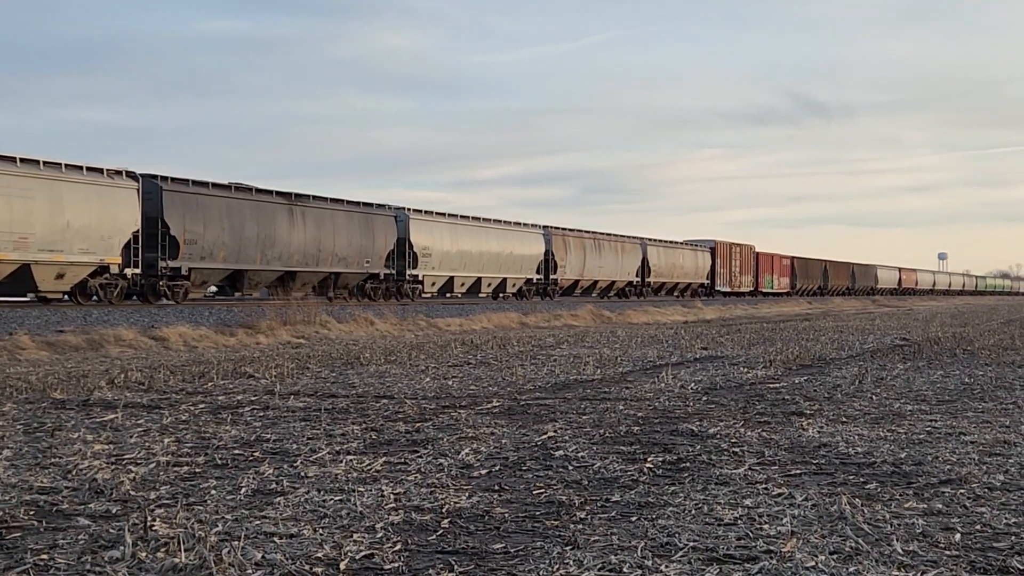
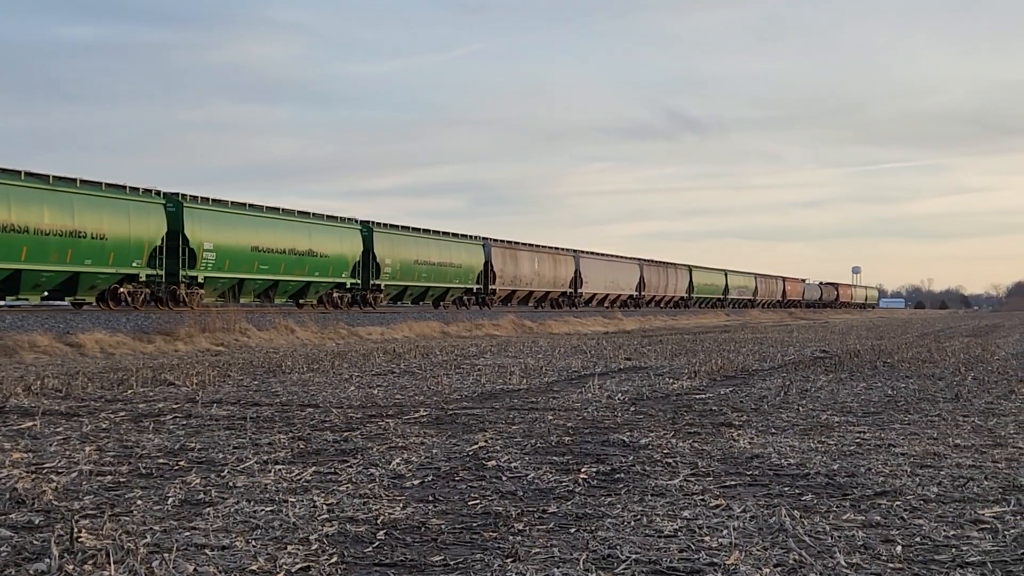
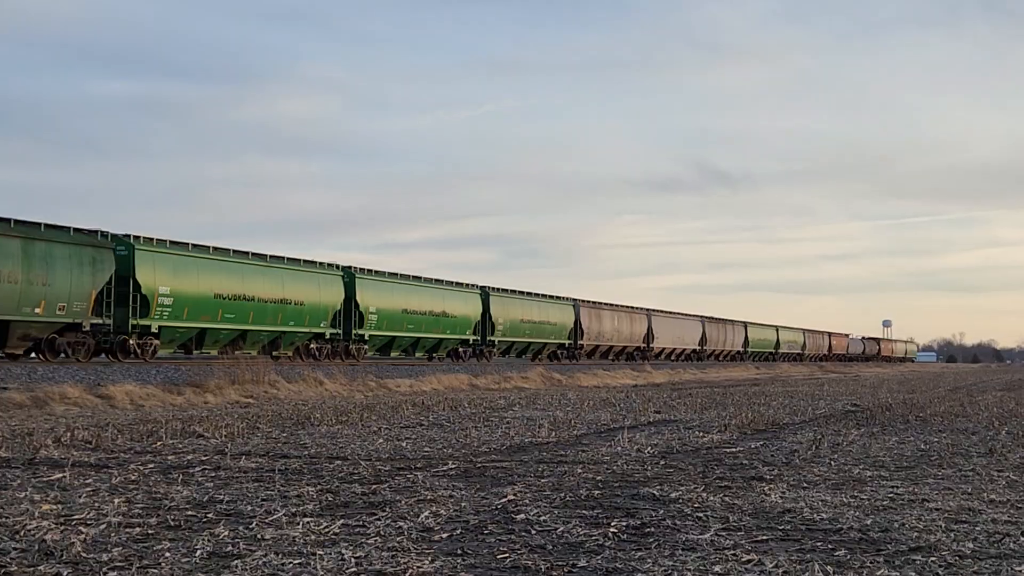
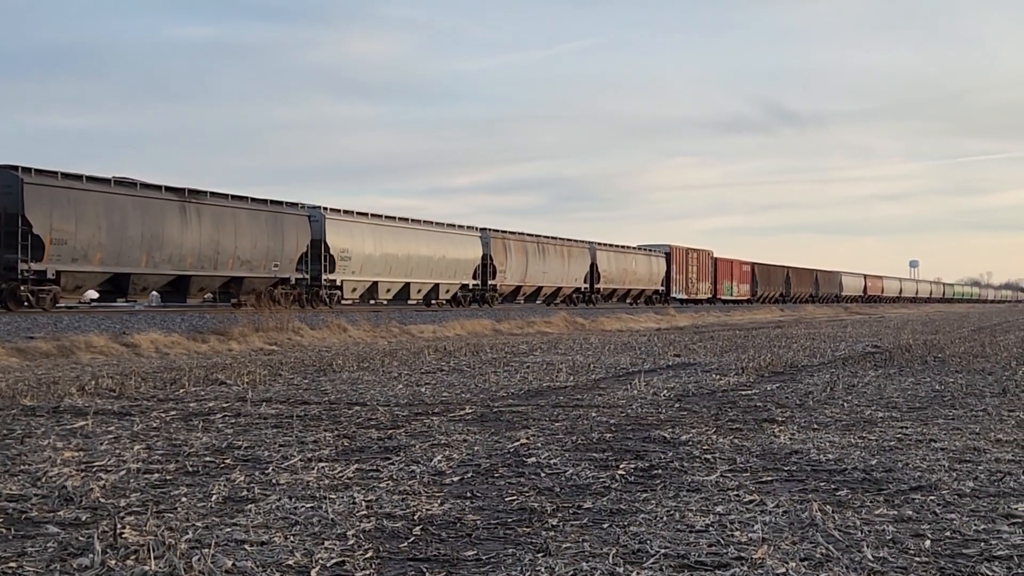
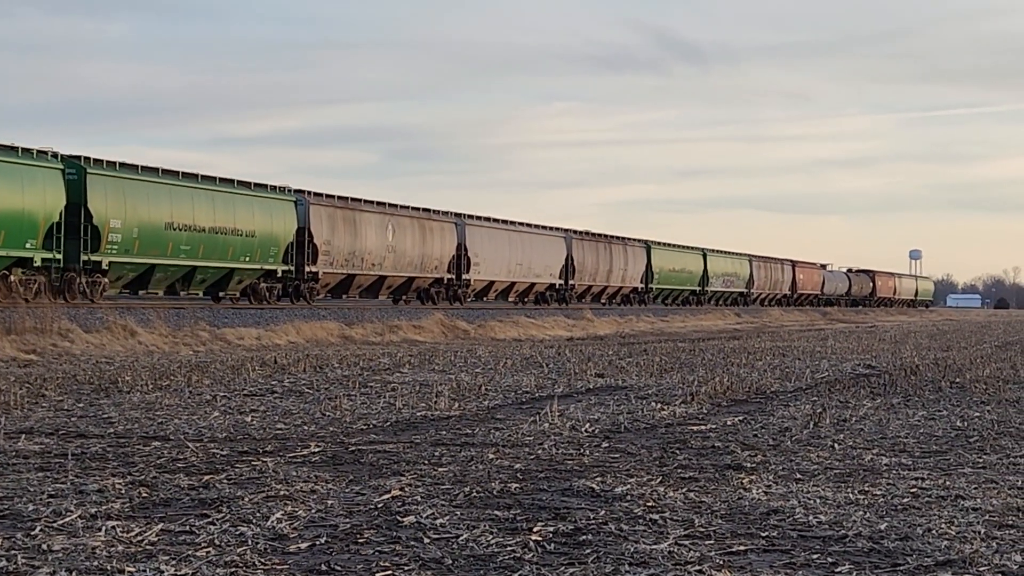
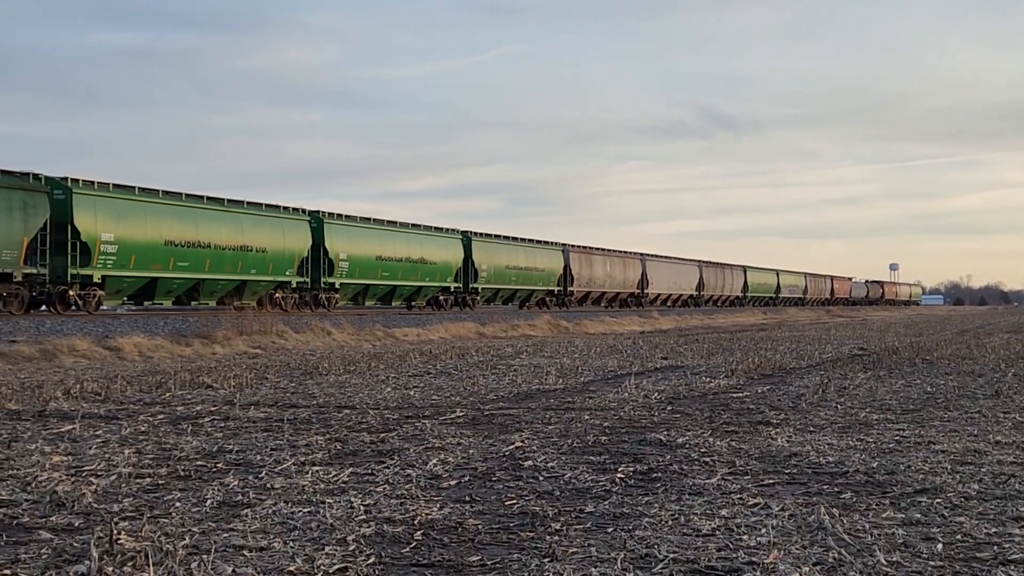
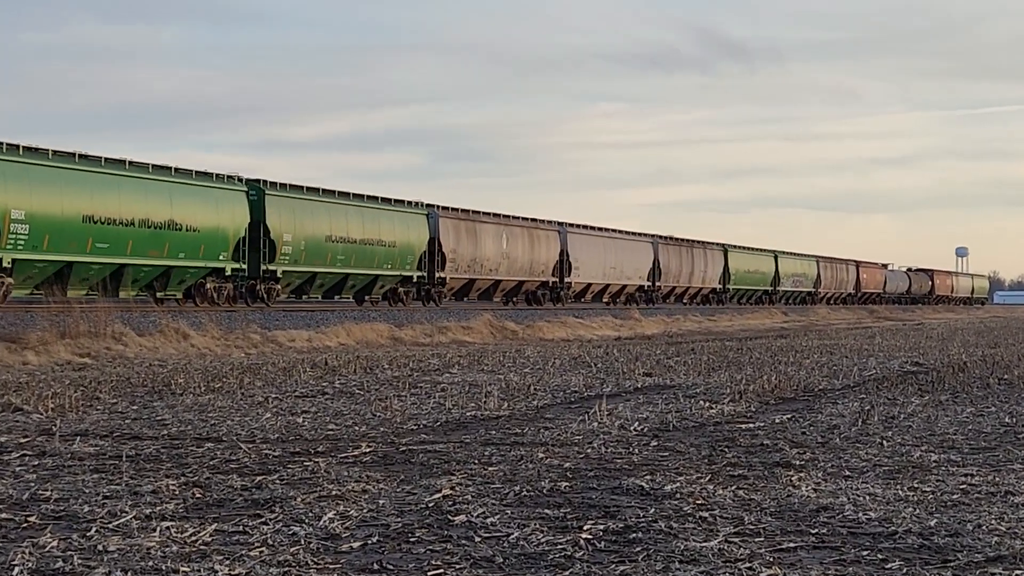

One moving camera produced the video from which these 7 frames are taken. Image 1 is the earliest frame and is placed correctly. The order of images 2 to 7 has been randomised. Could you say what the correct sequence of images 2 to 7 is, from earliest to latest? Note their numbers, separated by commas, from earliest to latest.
4, 3, 6, 2, 7, 5
